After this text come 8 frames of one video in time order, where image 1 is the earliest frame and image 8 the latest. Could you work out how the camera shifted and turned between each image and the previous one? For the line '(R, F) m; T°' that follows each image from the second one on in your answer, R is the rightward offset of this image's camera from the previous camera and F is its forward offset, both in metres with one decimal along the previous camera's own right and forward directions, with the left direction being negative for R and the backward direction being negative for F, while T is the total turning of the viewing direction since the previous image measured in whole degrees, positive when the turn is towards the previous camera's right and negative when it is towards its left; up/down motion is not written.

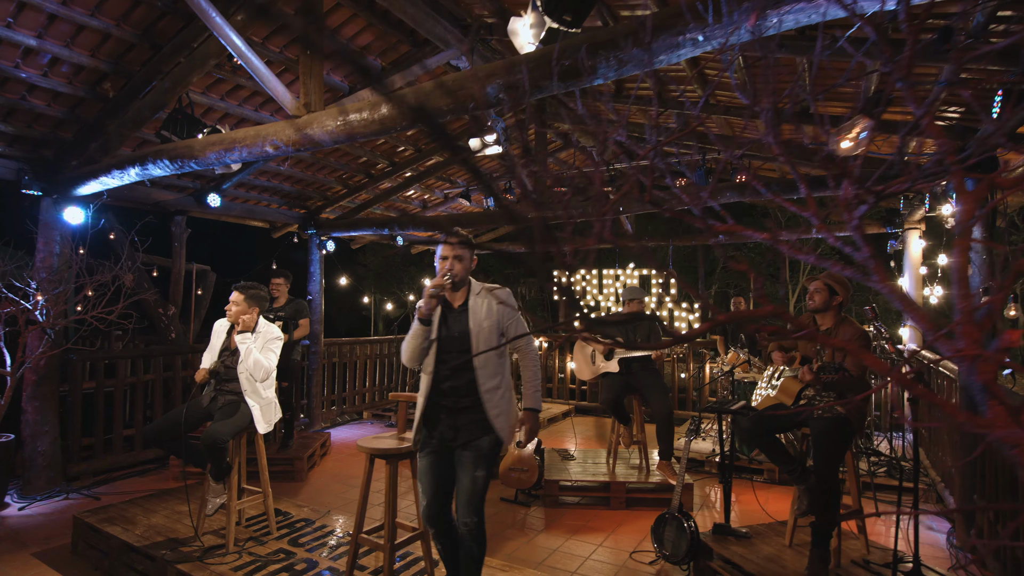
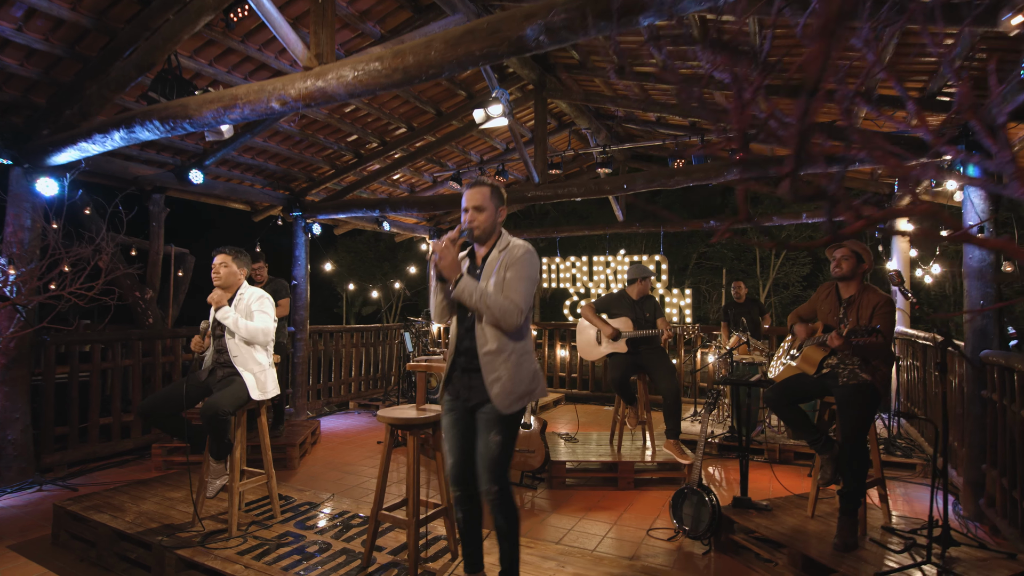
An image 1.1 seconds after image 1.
(-0.3, +0.2) m; +3°
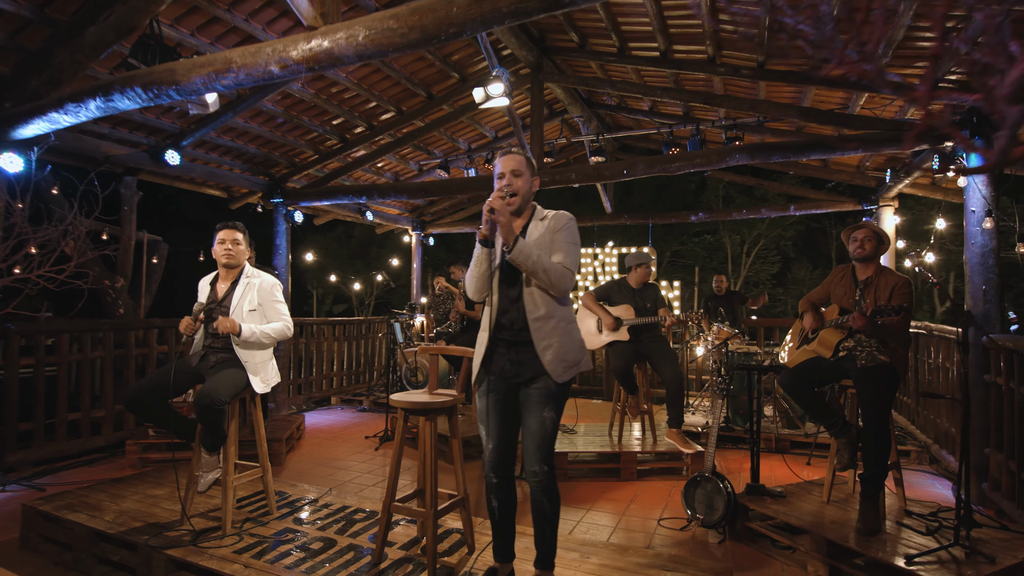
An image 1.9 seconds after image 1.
(-0.3, +0.2) m; +3°
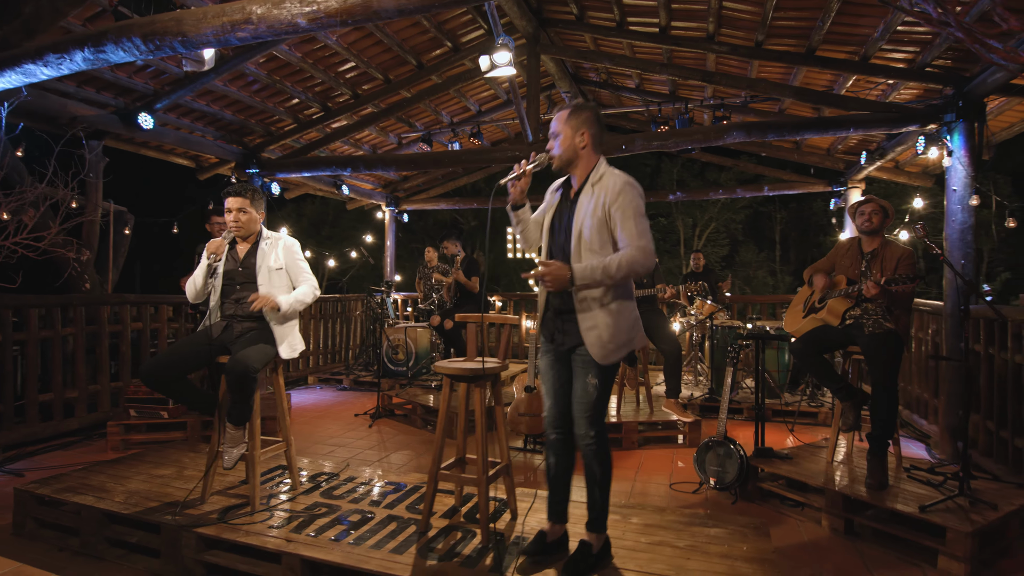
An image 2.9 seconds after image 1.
(-0.5, 0.0) m; +5°
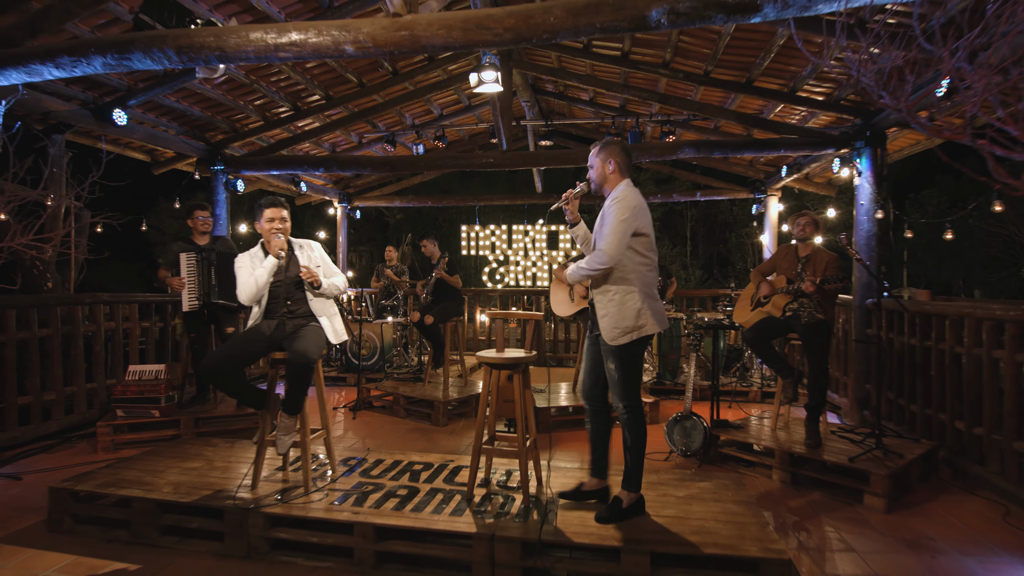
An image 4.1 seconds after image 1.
(-0.7, -0.4) m; +8°
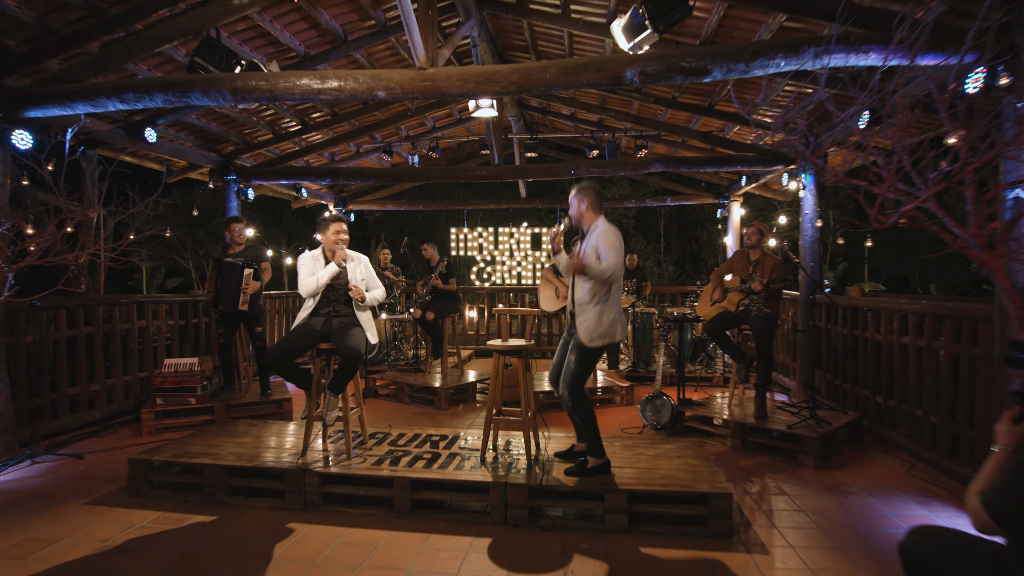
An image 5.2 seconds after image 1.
(-0.2, -0.8) m; +2°
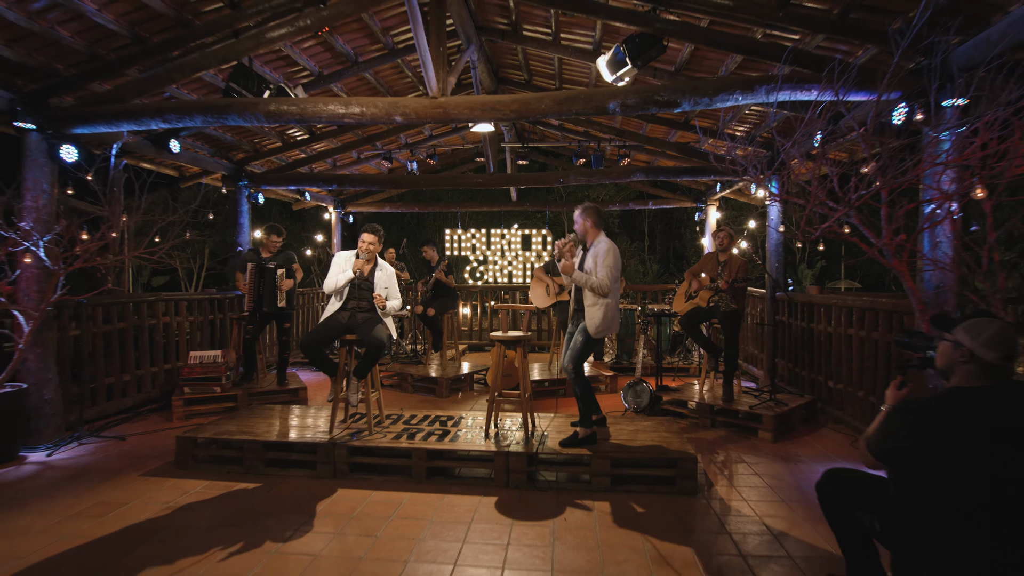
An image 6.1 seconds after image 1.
(-0.1, -0.6) m; +1°
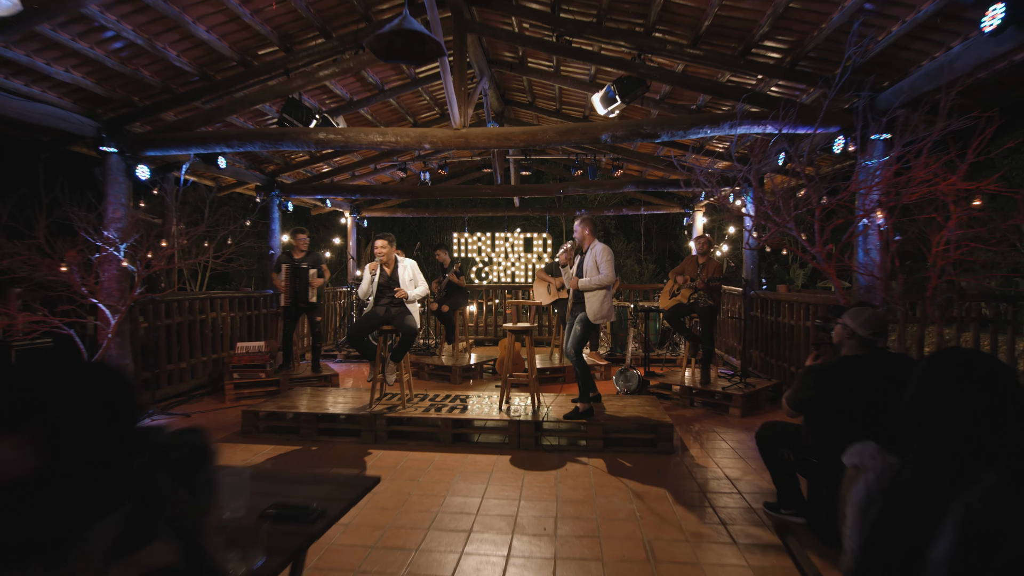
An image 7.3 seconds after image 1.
(-0.1, -0.9) m; 0°
